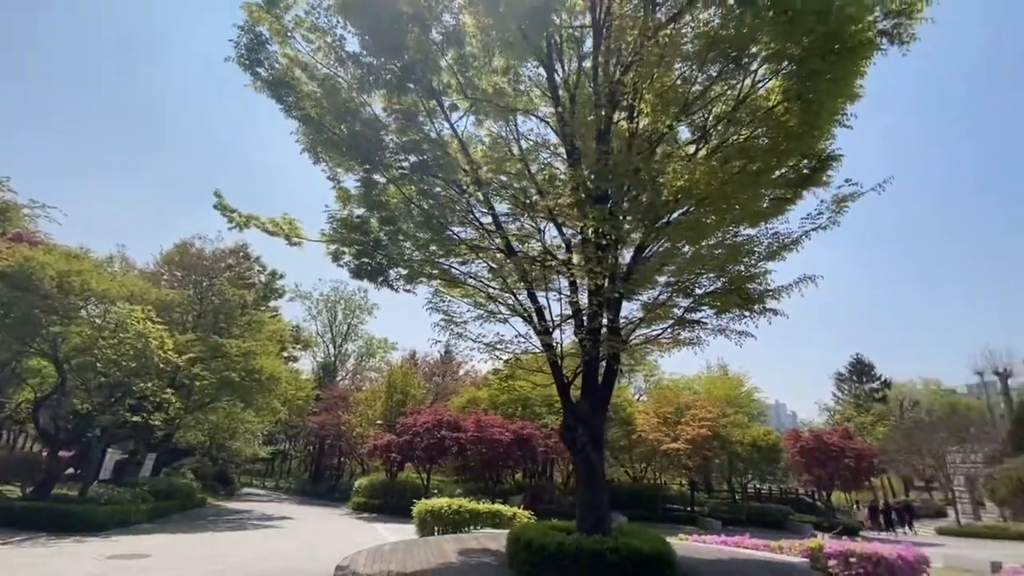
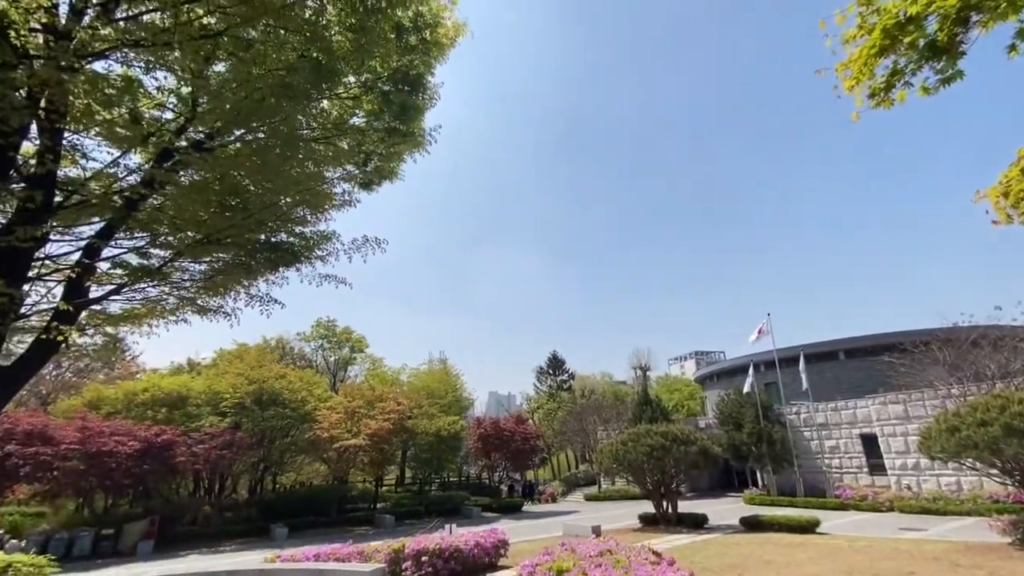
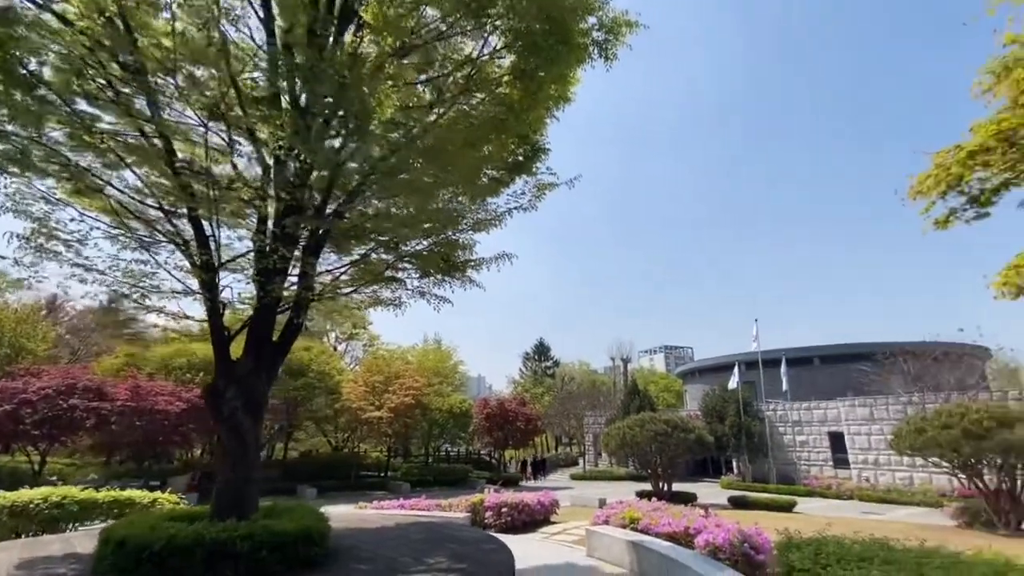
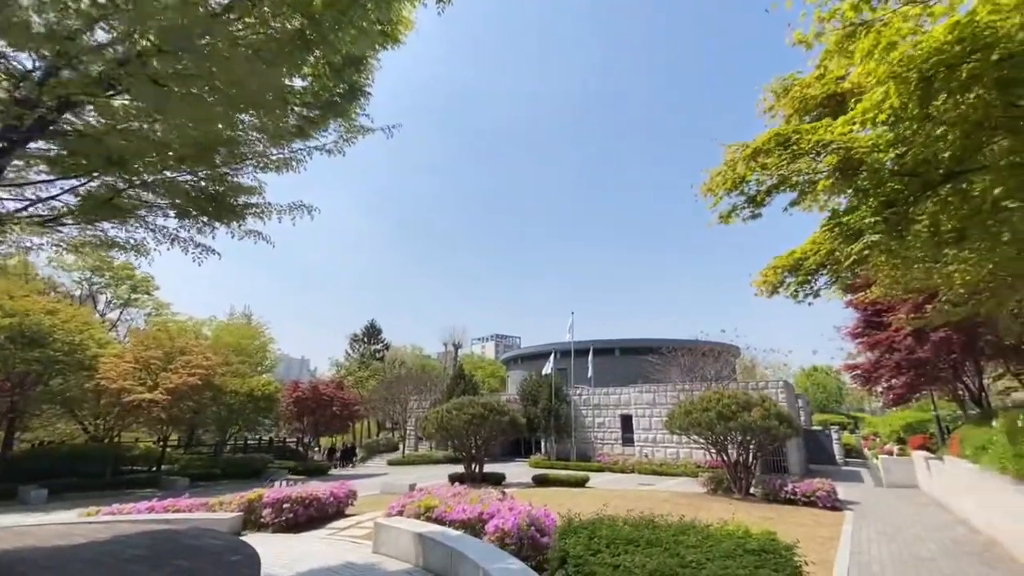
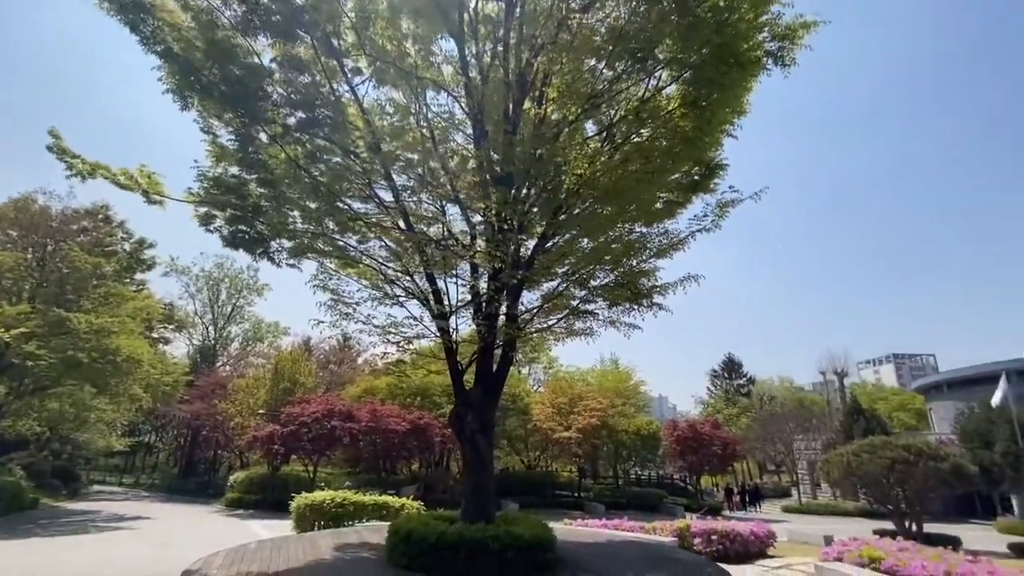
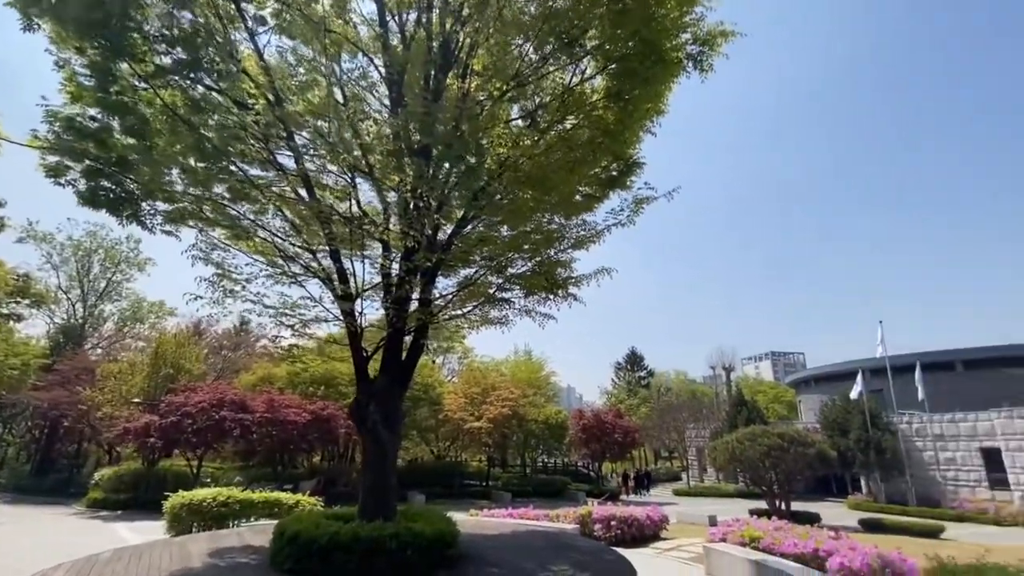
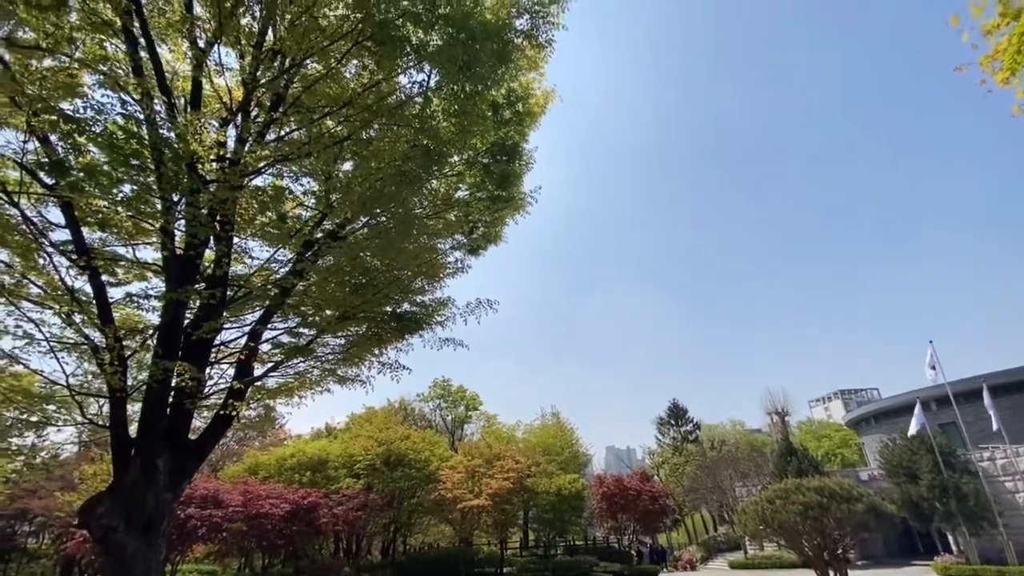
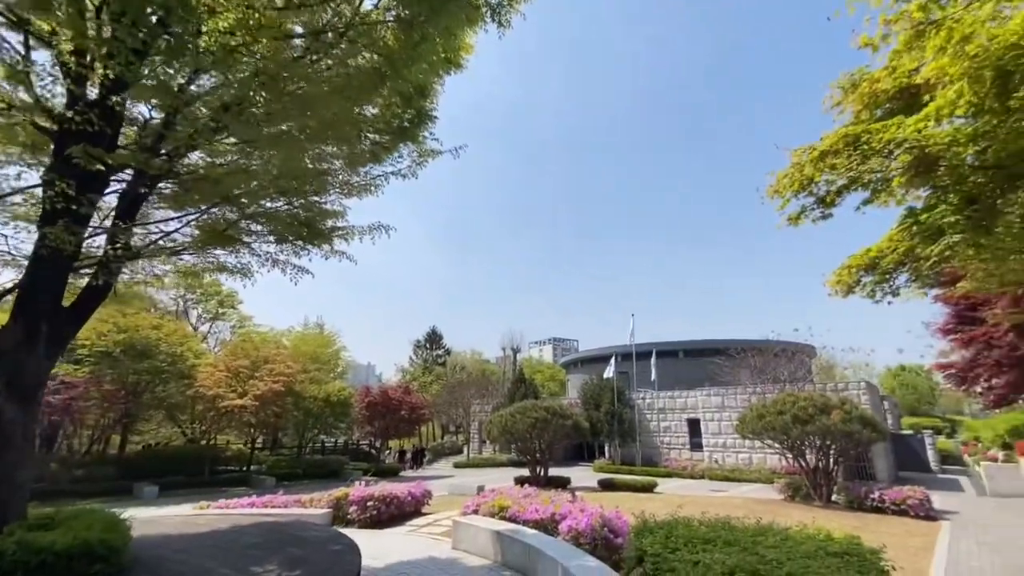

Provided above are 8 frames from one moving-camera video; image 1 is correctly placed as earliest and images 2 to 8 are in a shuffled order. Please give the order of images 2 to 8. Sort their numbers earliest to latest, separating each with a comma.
5, 6, 3, 8, 4, 2, 7
